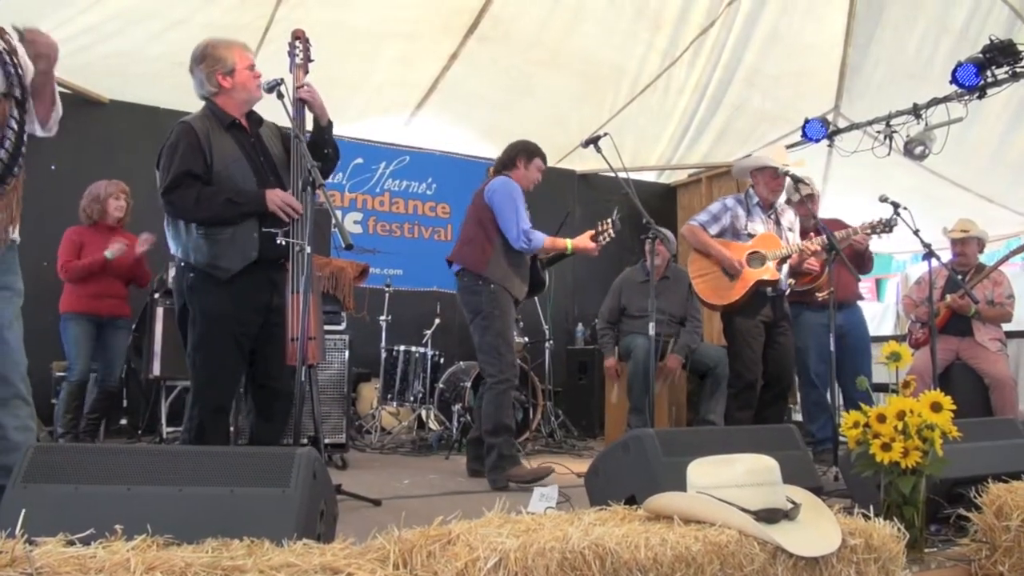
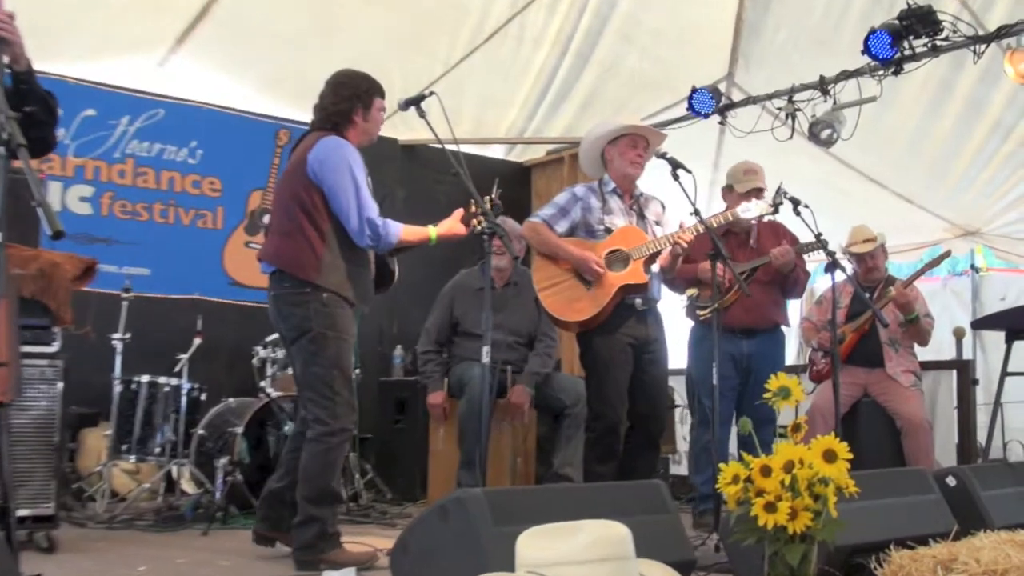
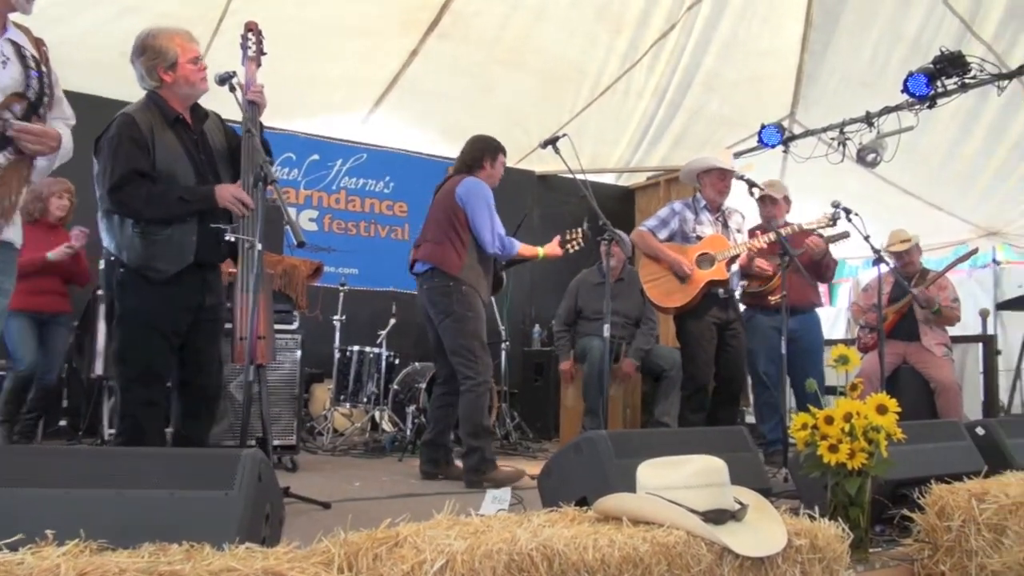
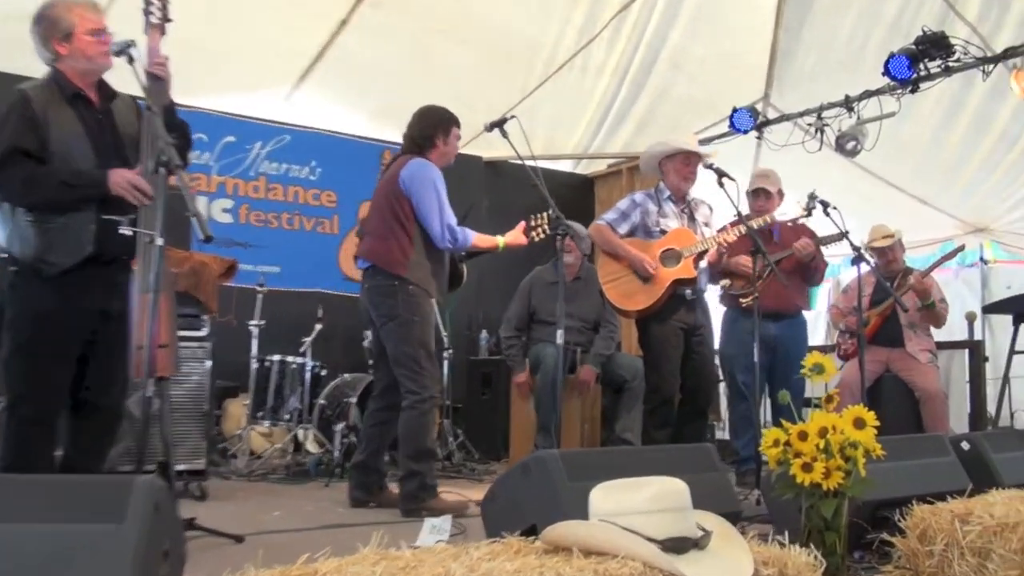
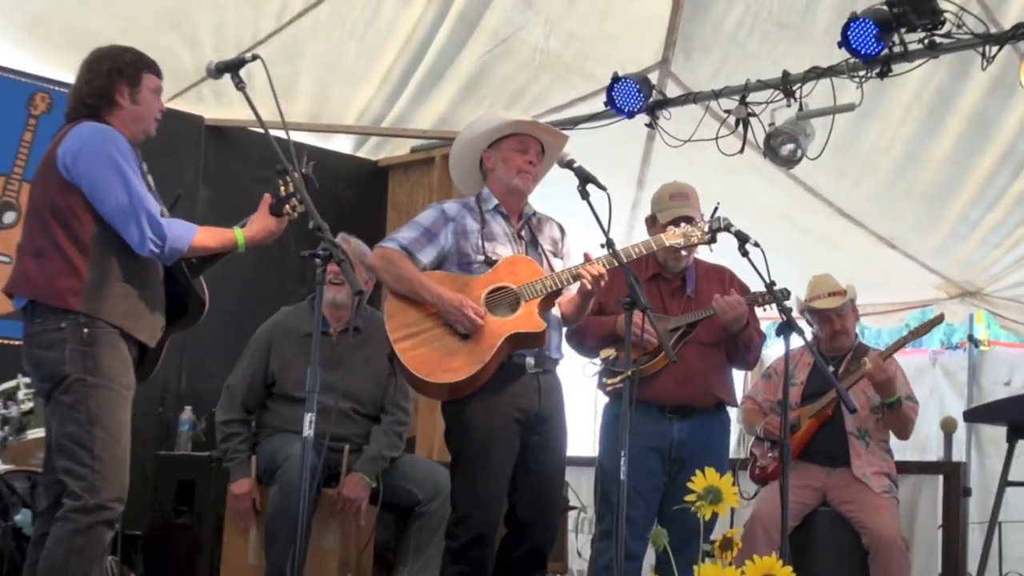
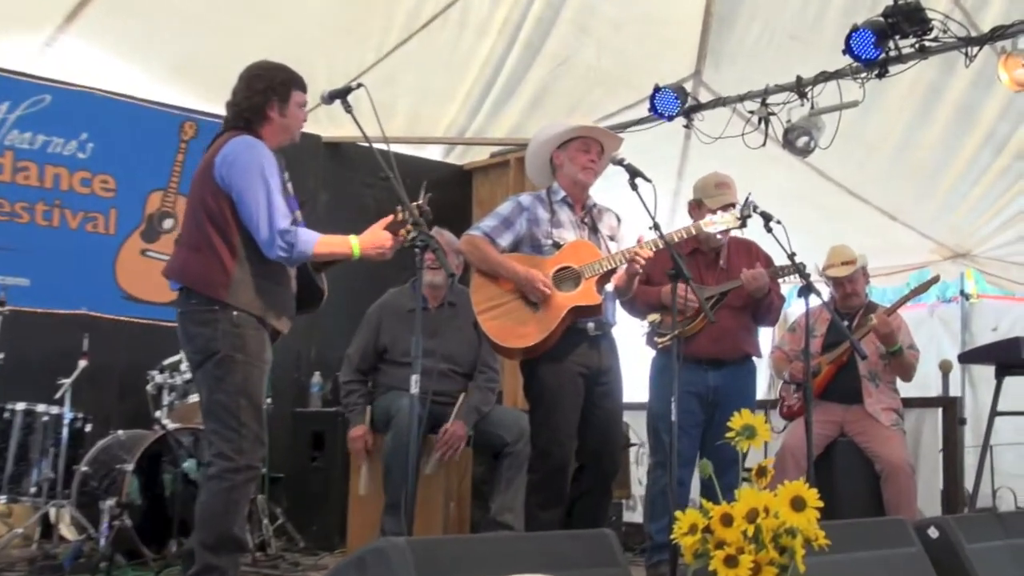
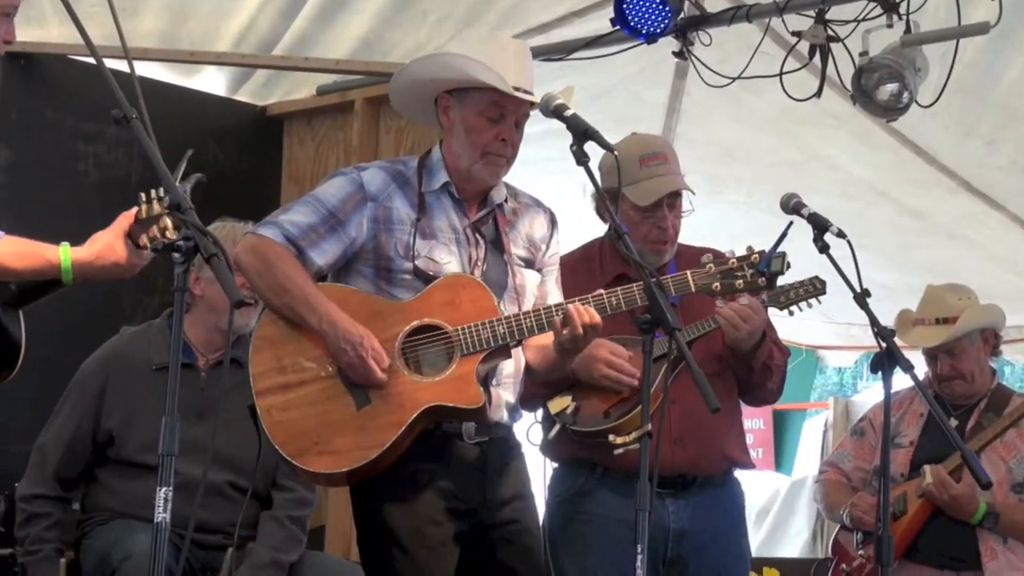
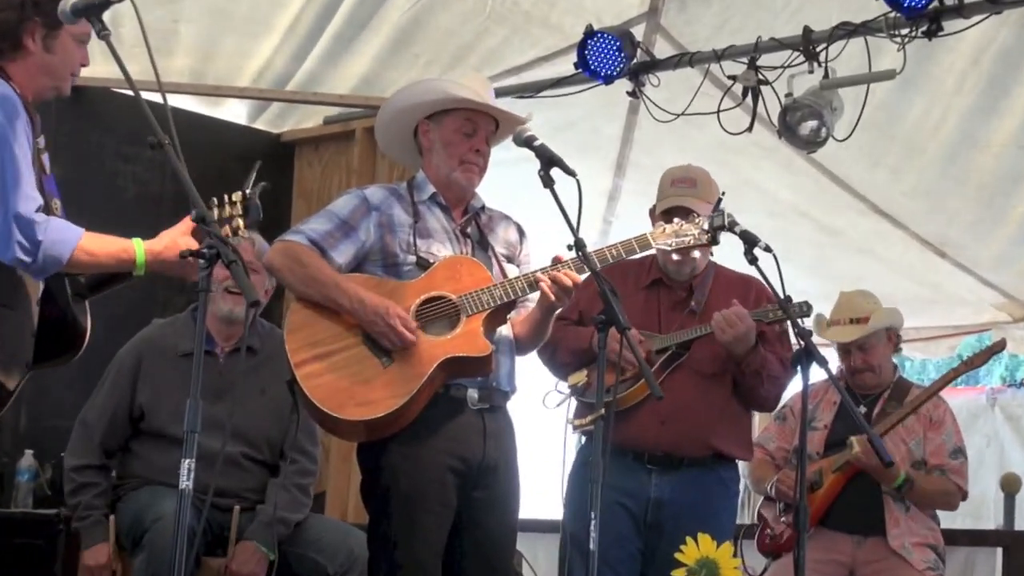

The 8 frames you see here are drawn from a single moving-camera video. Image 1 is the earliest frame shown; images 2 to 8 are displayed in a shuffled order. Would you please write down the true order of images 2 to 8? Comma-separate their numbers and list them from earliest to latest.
3, 4, 2, 6, 5, 8, 7
